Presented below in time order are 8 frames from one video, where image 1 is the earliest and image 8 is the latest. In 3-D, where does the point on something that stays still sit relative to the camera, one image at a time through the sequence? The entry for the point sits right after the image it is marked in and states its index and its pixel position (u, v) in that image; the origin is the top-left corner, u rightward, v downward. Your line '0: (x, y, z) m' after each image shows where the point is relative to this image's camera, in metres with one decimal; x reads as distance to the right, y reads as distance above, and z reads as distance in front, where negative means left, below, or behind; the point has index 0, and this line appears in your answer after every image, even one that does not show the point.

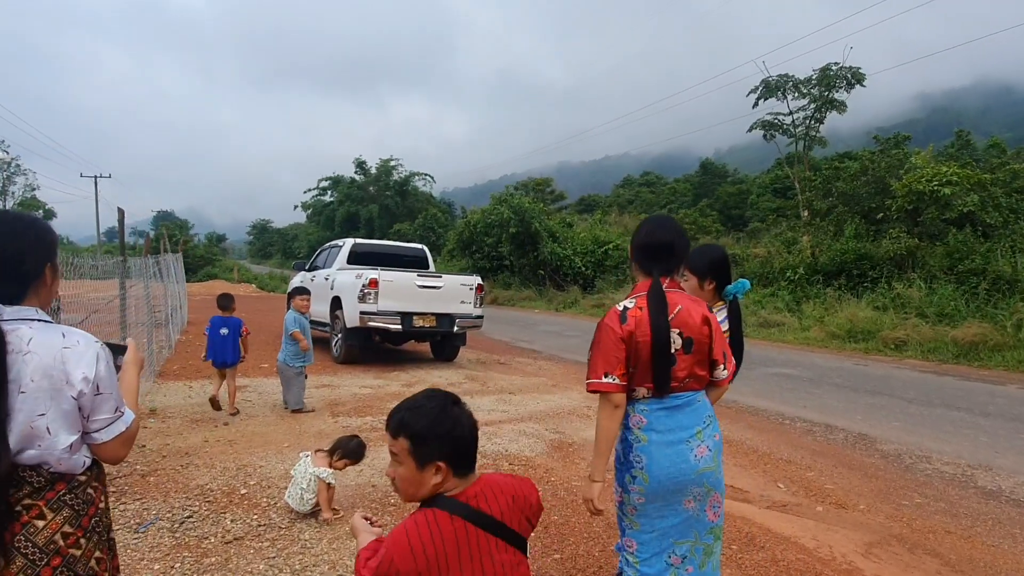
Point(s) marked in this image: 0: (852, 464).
0: (+2.5, -1.3, +4.7) m
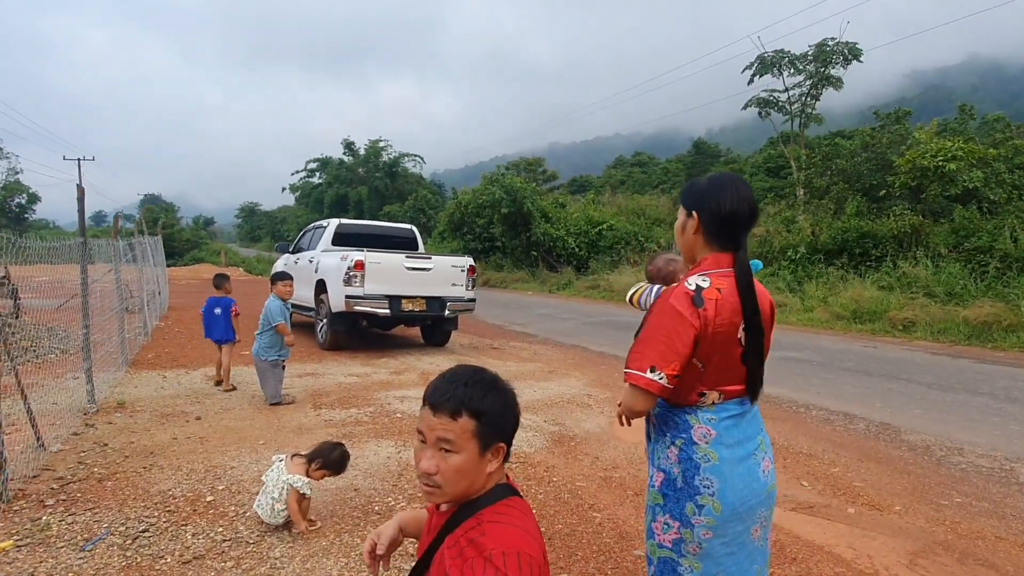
0: (+2.5, -1.2, +4.4) m
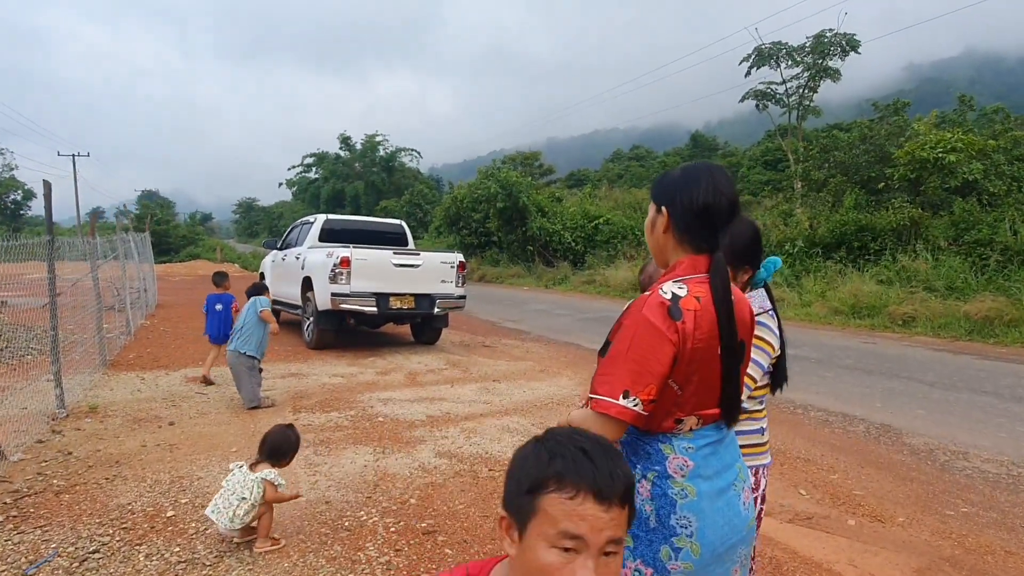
0: (+2.4, -1.1, +4.2) m
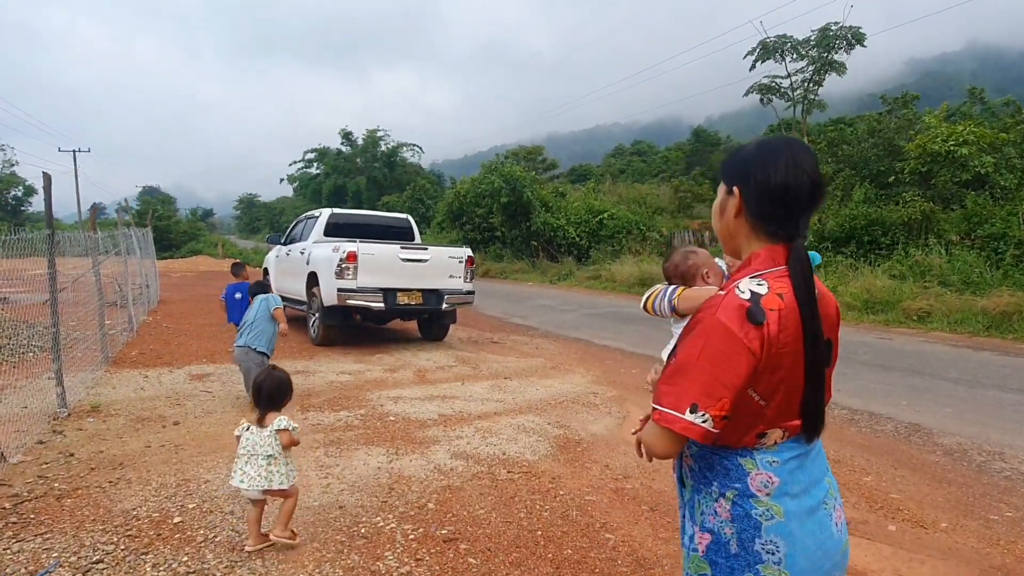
0: (+2.5, -1.1, +4.0) m
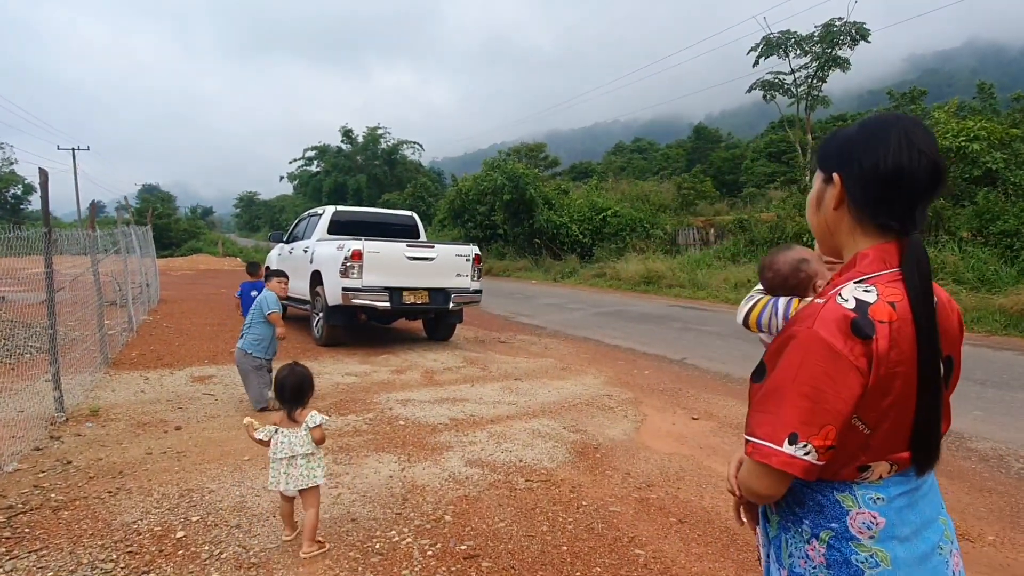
0: (+2.6, -1.1, +3.8) m
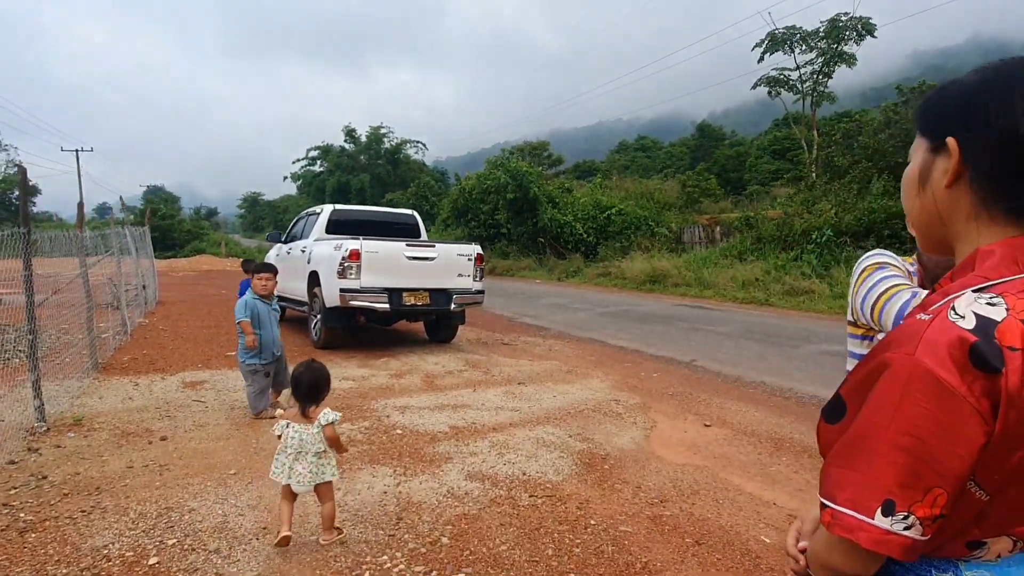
0: (+2.6, -1.1, +3.6) m
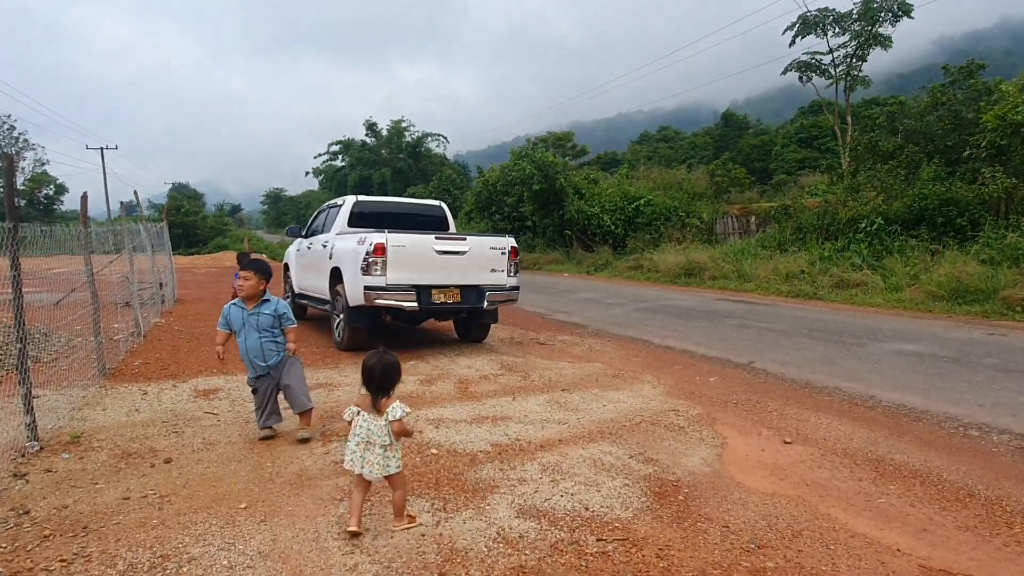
0: (+2.9, -1.1, +2.9) m
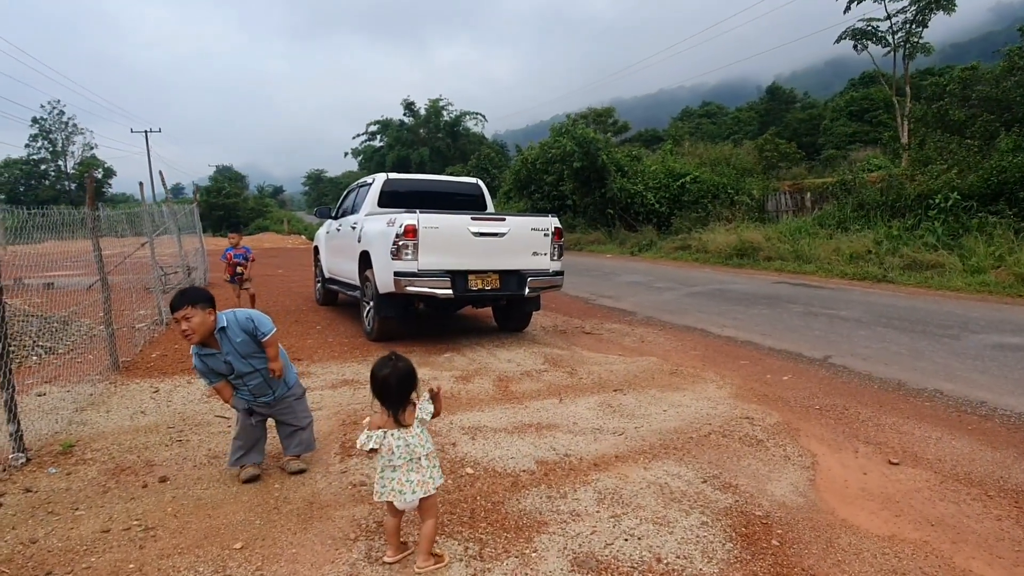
0: (+3.1, -1.1, +2.1) m
